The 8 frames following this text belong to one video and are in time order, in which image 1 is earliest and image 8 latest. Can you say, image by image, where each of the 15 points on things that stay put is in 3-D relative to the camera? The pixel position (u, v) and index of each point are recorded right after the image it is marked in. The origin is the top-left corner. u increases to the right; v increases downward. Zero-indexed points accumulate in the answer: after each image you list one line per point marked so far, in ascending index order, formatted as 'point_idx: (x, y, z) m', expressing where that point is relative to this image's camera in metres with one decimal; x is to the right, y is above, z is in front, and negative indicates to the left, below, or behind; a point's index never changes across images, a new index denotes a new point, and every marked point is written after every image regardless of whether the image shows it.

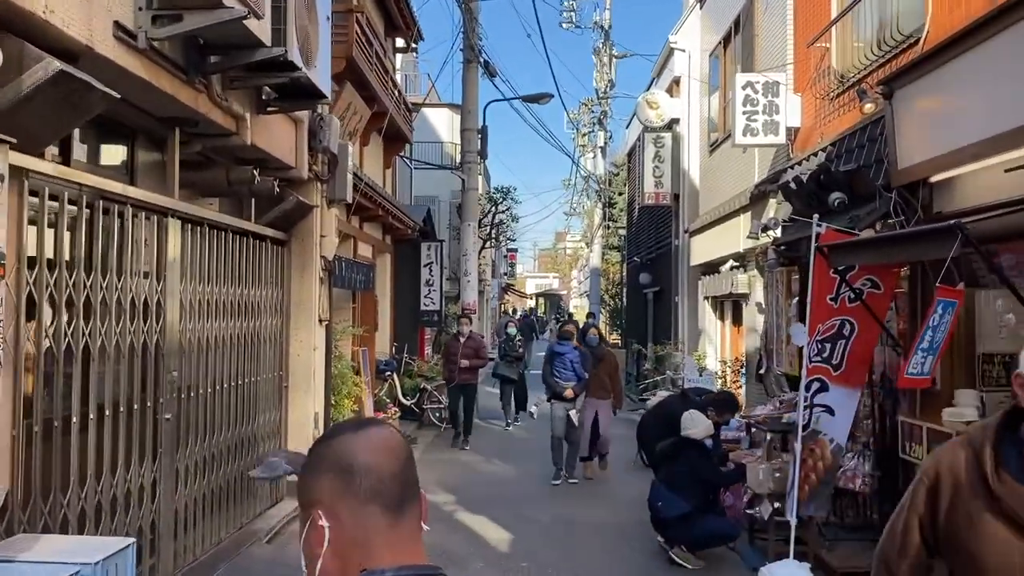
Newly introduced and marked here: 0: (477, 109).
0: (-0.6, +3.1, +14.9) m
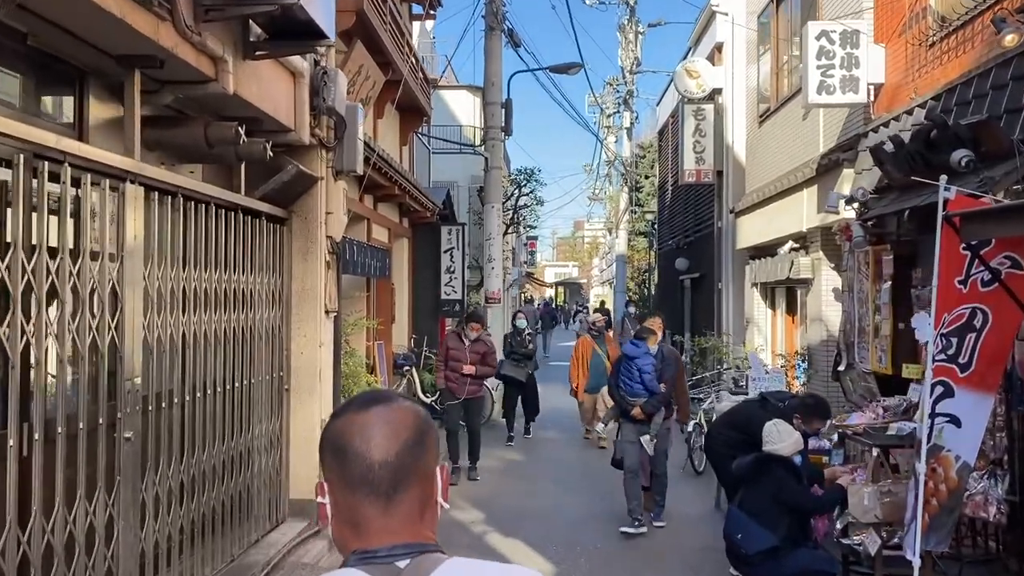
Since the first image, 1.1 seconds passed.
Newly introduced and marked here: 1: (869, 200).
0: (-0.2, +3.3, +13.6) m
1: (+3.0, +0.7, +7.1) m
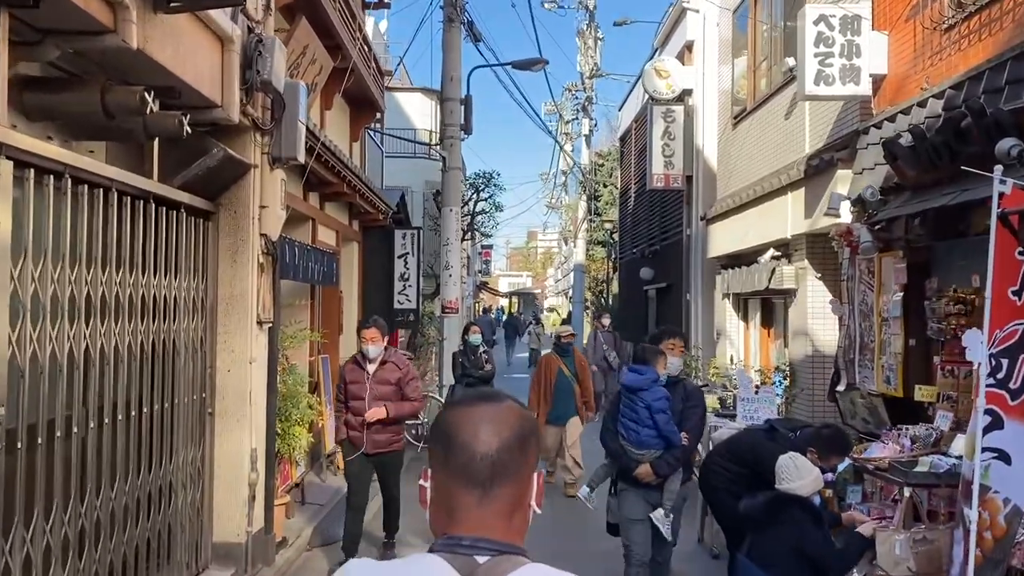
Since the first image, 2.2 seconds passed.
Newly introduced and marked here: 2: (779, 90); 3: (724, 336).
0: (-0.8, +3.1, +12.7) m
1: (+2.7, +0.6, +6.4) m
2: (+3.1, +2.3, +10.0) m
3: (+3.0, -0.7, +12.2) m
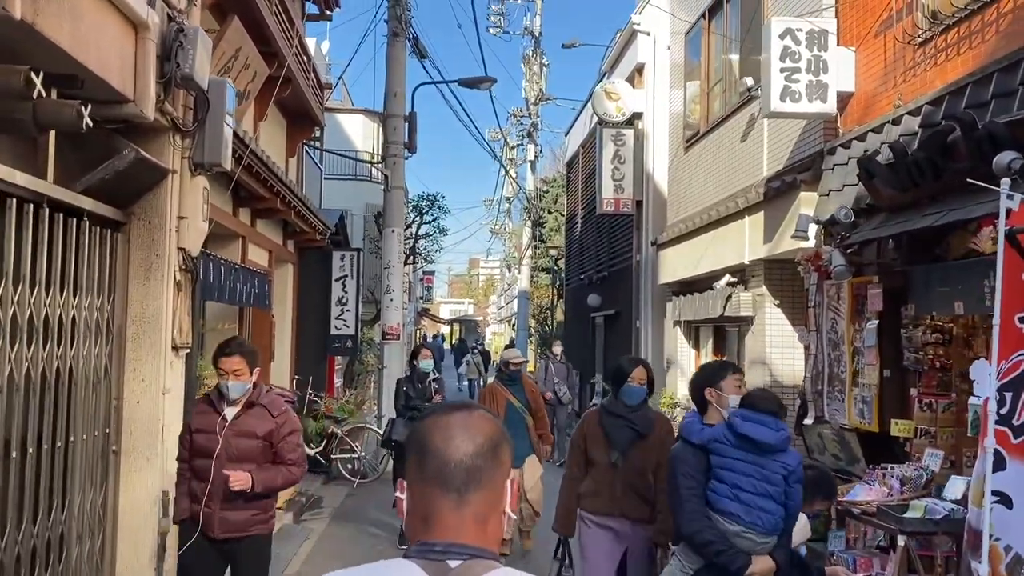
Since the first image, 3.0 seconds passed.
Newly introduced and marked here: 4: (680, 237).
0: (-1.5, +2.8, +12.2) m
1: (+2.4, +0.4, +6.0) m
2: (+2.5, +2.0, +9.7) m
3: (+2.2, -1.1, +11.8) m
4: (+2.2, +0.7, +11.3) m
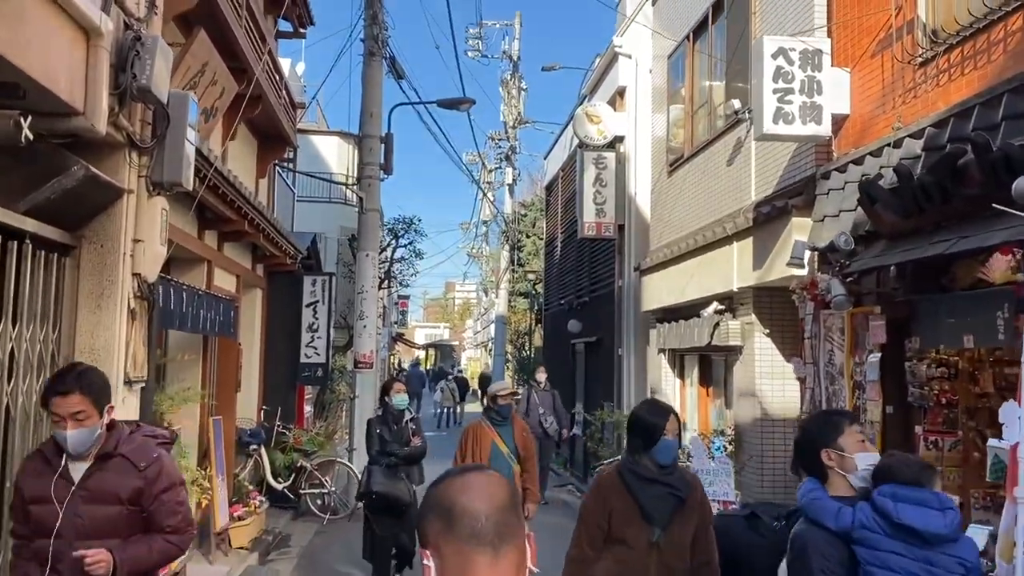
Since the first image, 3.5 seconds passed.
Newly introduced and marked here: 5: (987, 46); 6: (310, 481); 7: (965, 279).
0: (-1.8, +2.4, +11.9) m
1: (+2.3, +0.2, +5.7) m
2: (+2.3, +1.7, +9.4) m
3: (+2.0, -1.4, +11.5) m
4: (+1.9, +0.3, +11.0) m
5: (+2.8, +1.4, +5.0) m
6: (-2.5, -2.4, +10.9) m
7: (+2.7, +0.1, +5.1) m
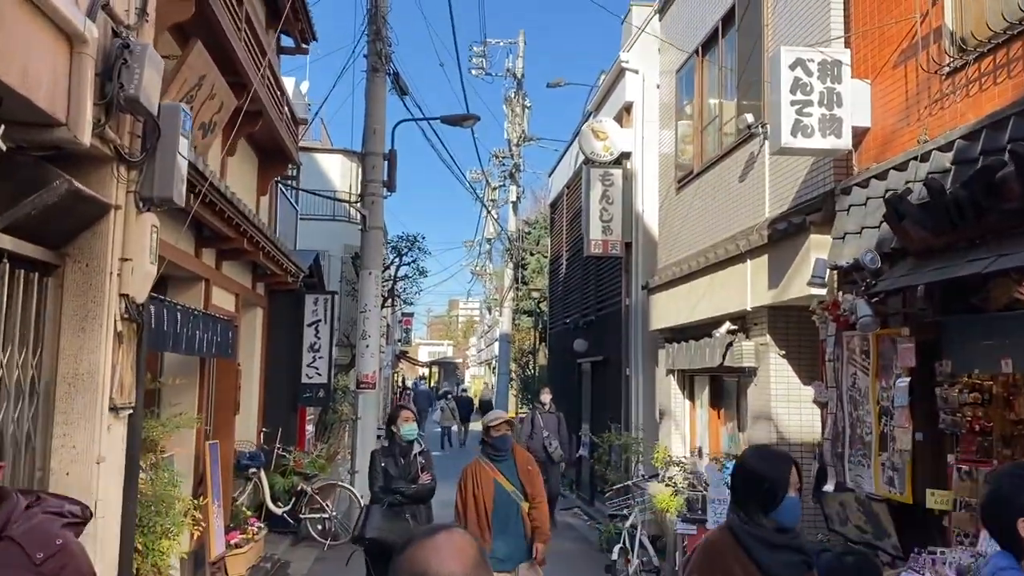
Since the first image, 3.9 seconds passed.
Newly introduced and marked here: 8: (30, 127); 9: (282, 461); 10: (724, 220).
0: (-1.7, +2.2, +11.6) m
1: (+2.3, +0.1, +5.4) m
2: (+2.3, +1.5, +9.2) m
3: (+2.0, -1.7, +11.2) m
4: (+2.0, +0.1, +10.8) m
5: (+2.8, +1.3, +4.8) m
6: (-2.5, -2.7, +10.6) m
7: (+2.7, -0.1, +4.8) m
8: (-2.2, +0.7, +4.0) m
9: (-2.9, -2.2, +10.8) m
10: (+2.3, +0.8, +9.4) m
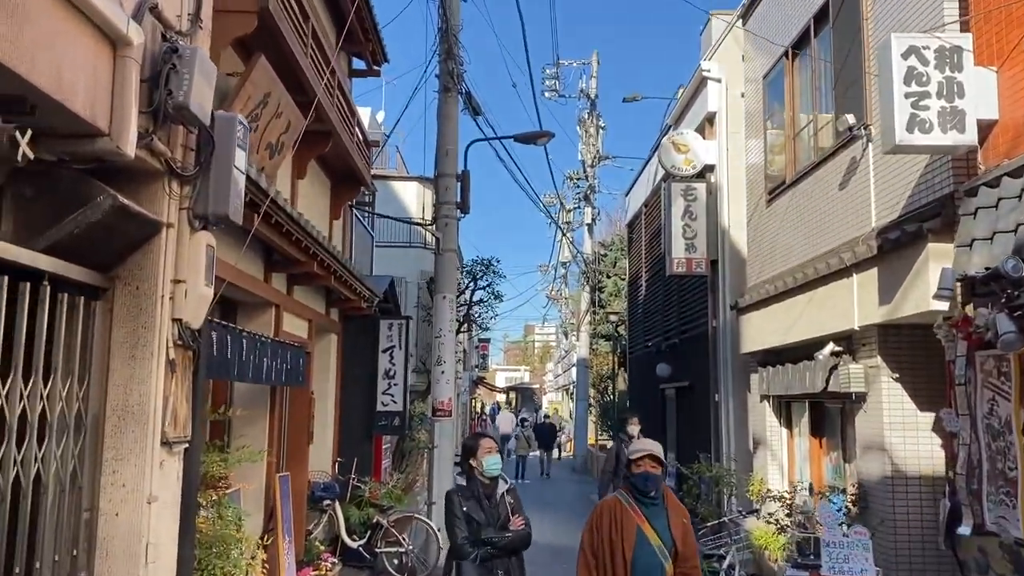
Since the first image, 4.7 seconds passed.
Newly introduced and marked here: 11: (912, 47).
0: (-0.7, +1.9, +11.3) m
1: (+2.8, 0.0, +4.7) m
2: (+3.1, +1.3, +8.5) m
3: (+3.0, -1.9, +10.4) m
4: (+3.0, -0.1, +10.0) m
5: (+3.2, +1.3, +4.0) m
6: (-1.5, -3.0, +10.1) m
7: (+3.1, -0.1, +4.0) m
8: (-1.9, +0.6, +3.7) m
9: (-1.9, -2.5, +10.4) m
10: (+3.1, +0.6, +8.7) m
11: (+2.6, +1.6, +5.6) m
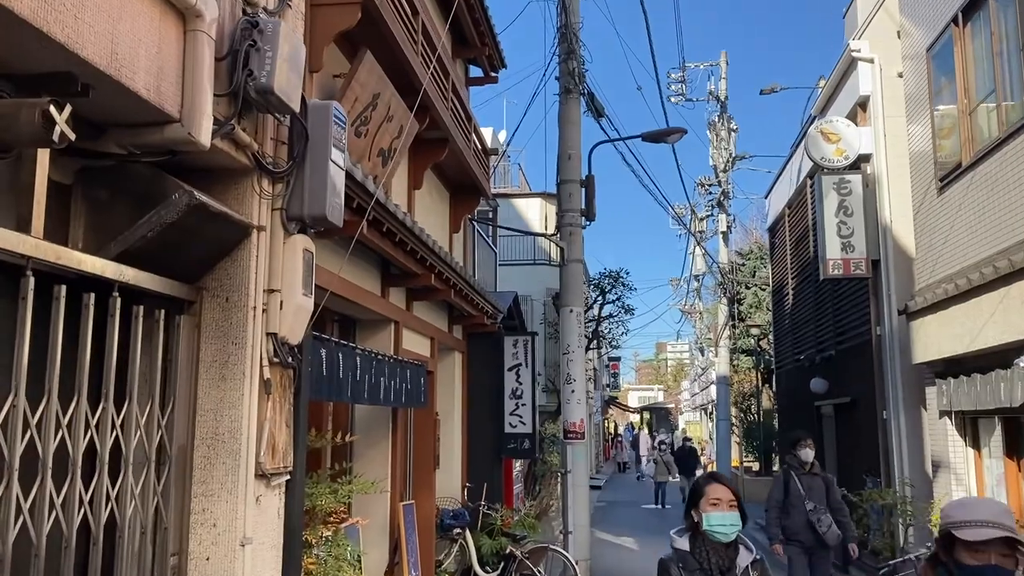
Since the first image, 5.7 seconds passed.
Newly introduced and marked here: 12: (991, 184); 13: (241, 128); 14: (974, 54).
0: (+0.9, +1.7, +10.6) m
1: (+3.4, +0.2, +3.5) m
2: (+4.2, +1.3, +7.2) m
3: (+4.6, -1.9, +9.1) m
4: (+4.4, -0.1, +8.8) m
5: (+3.7, +1.4, +2.8) m
6: (+0.1, -3.1, +9.4) m
7: (+3.6, 0.0, +2.8) m
8: (-1.4, +0.6, +3.2) m
9: (-0.3, -2.7, +9.8) m
10: (+4.3, +0.6, +7.4) m
11: (+3.3, +1.6, +4.5) m
12: (+4.4, +1.0, +7.9) m
13: (-1.1, +0.7, +3.6) m
14: (+4.4, +2.3, +8.3) m
